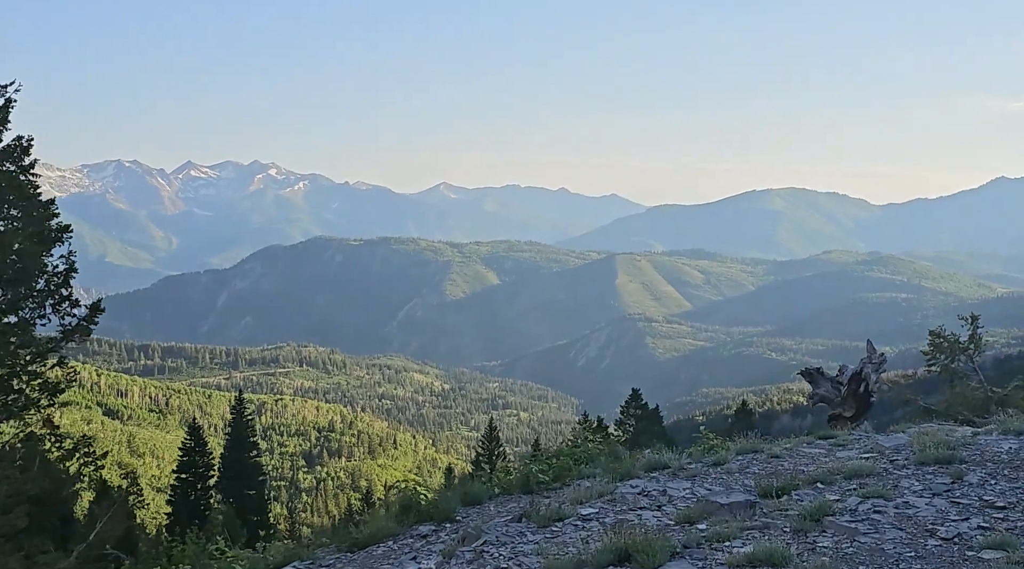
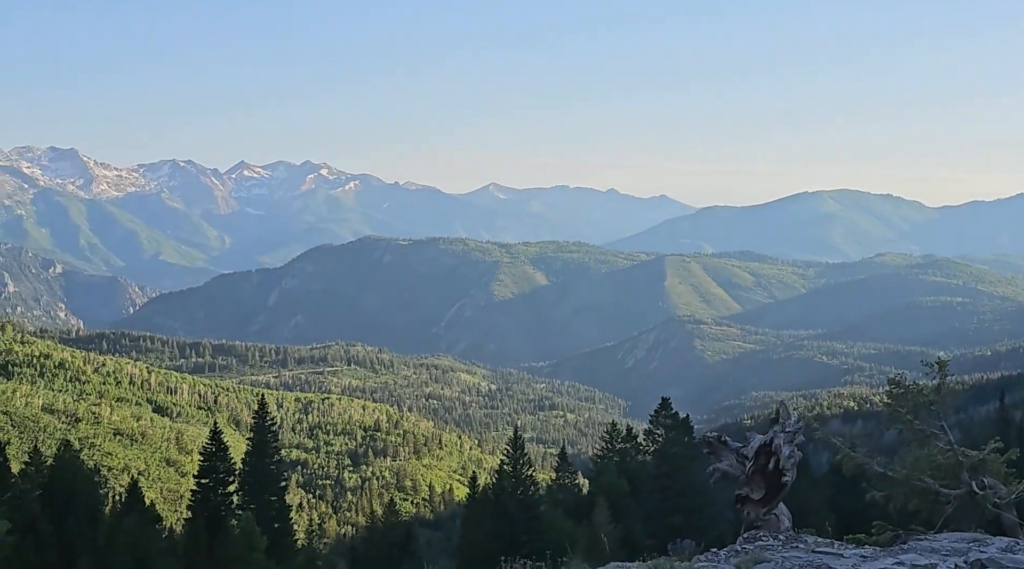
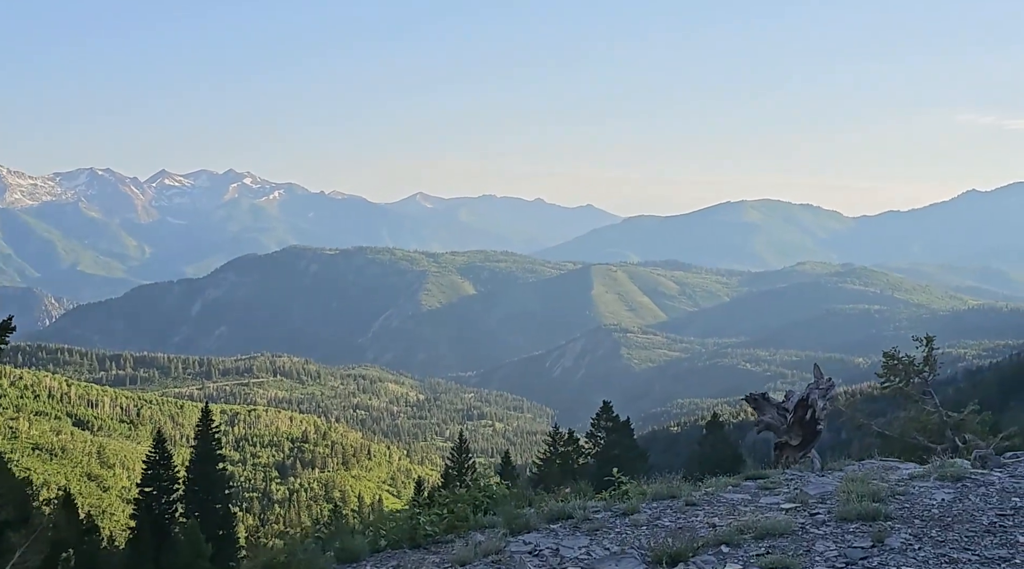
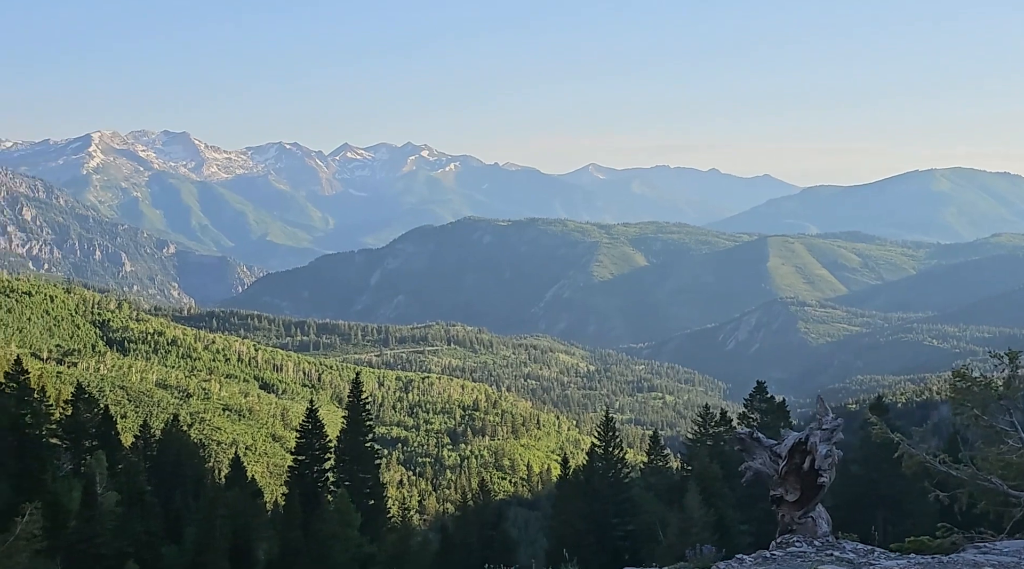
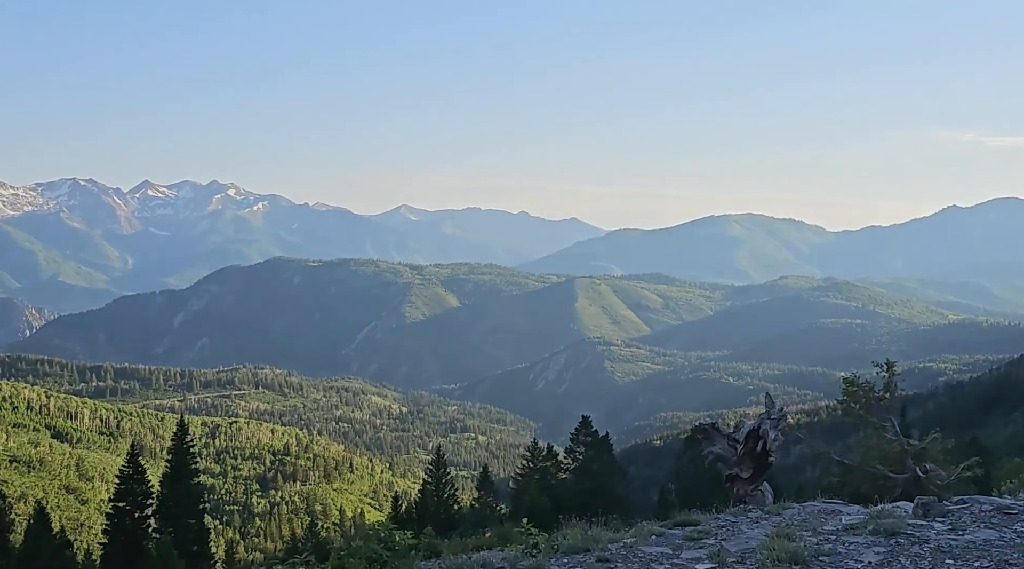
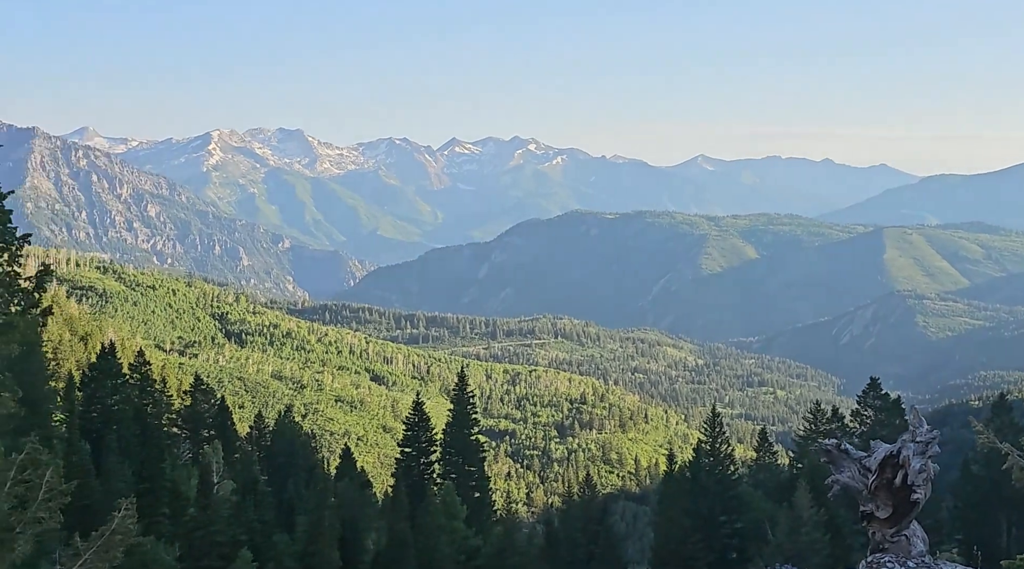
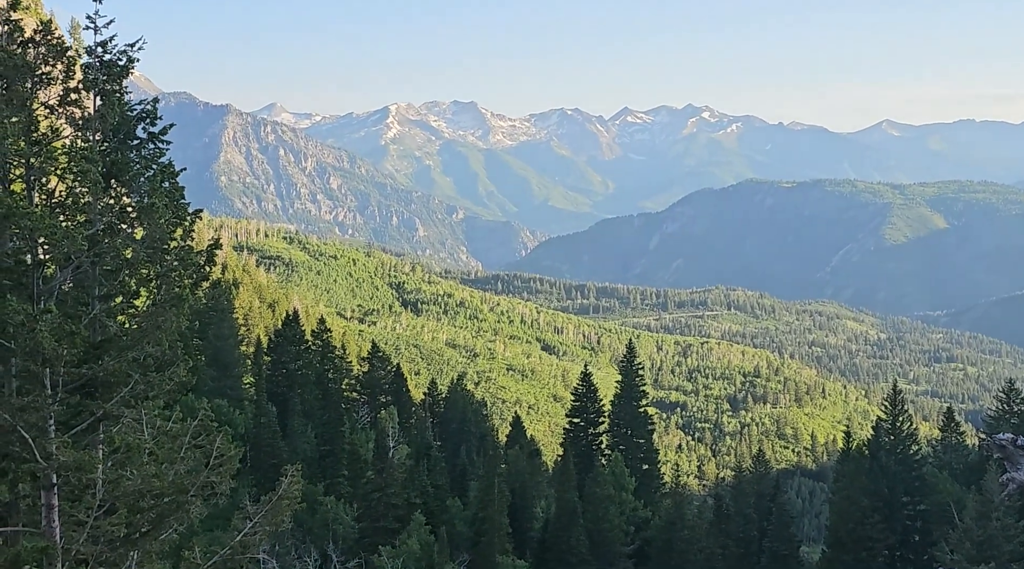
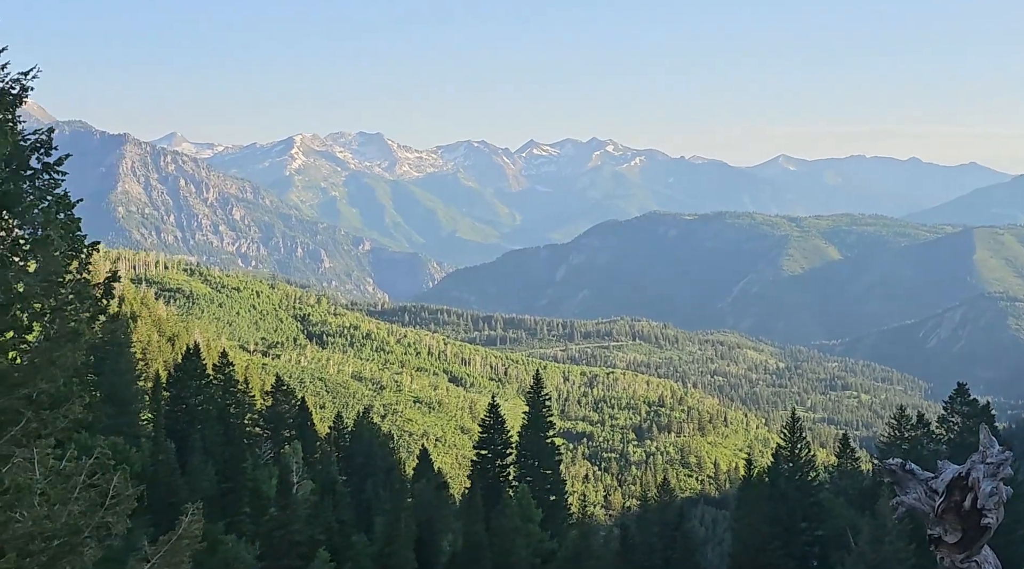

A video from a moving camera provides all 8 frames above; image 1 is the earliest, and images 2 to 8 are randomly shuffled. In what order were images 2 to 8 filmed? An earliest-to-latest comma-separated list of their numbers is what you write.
3, 5, 2, 4, 6, 8, 7
